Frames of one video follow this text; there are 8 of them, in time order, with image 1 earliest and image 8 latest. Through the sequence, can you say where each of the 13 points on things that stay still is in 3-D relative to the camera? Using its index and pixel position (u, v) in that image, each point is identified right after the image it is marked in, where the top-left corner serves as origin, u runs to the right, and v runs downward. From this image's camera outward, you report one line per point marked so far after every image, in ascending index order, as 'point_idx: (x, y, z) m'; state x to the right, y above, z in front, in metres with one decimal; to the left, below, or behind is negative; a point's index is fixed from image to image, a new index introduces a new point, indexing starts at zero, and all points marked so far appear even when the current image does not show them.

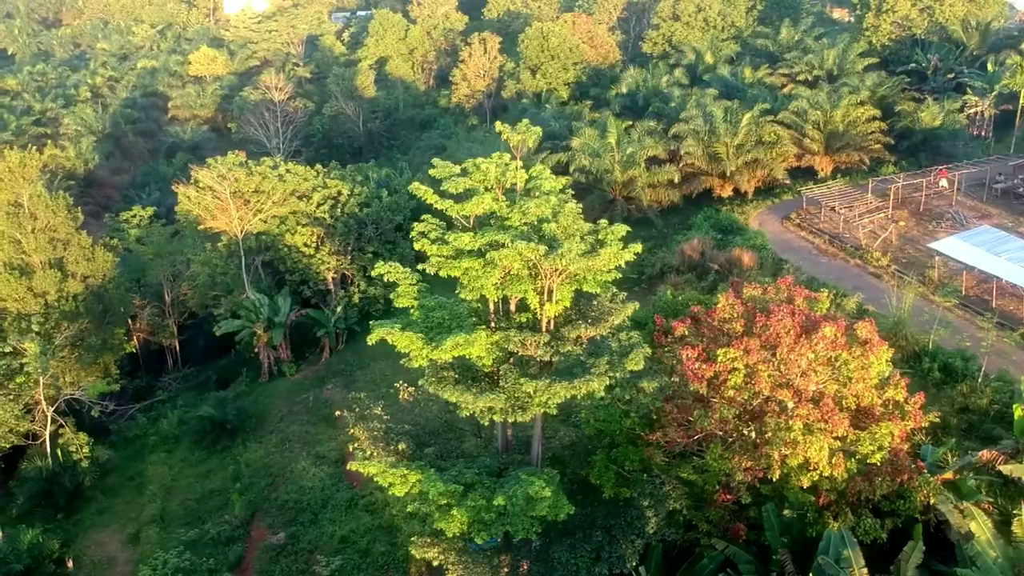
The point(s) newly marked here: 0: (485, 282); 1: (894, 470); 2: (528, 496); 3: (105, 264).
0: (-0.2, 0.0, +8.8) m
1: (+3.5, -1.7, +9.2) m
2: (+0.1, -1.8, +8.7) m
3: (-7.6, +0.4, +18.6) m
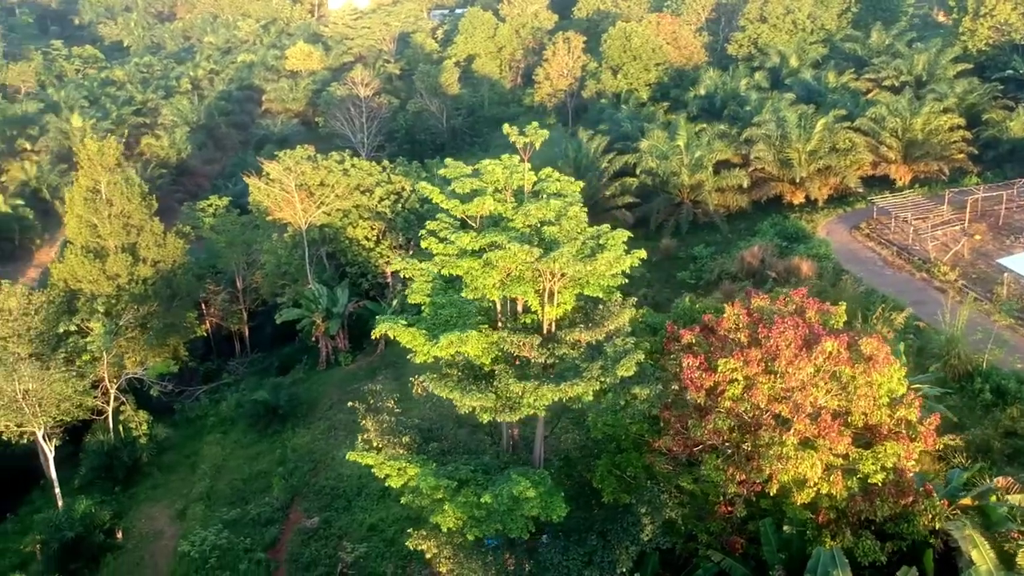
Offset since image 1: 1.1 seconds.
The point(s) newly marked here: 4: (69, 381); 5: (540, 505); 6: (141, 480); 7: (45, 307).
0: (-0.3, 0.0, +9.0) m
1: (+3.5, -1.8, +8.9) m
2: (0.0, -1.9, +8.8) m
3: (-6.5, +0.7, +19.4) m
4: (-7.1, -1.5, +15.9) m
5: (+0.3, -1.9, +8.9) m
6: (-6.3, -3.2, +16.9) m
7: (-7.9, -0.3, +17.1) m
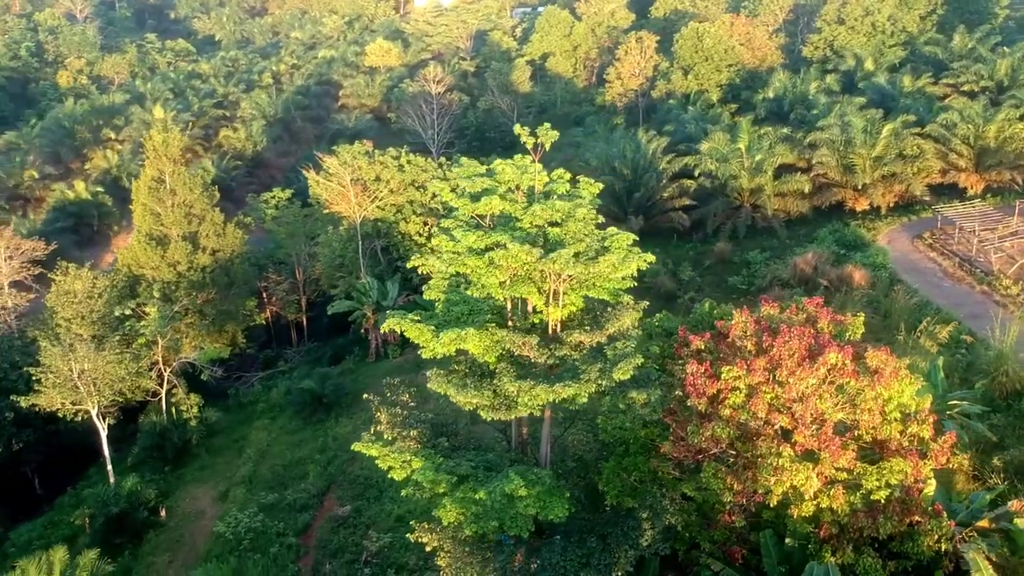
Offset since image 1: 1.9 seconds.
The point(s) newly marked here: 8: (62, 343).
0: (-0.2, +0.1, +9.0) m
1: (+3.4, -1.9, +8.7) m
2: (0.0, -1.8, +8.9) m
3: (-5.6, +1.0, +20.0) m
4: (-6.5, -1.2, +16.6) m
5: (+0.2, -1.9, +9.0) m
6: (-5.6, -3.0, +17.5) m
7: (-7.1, -0.1, +17.8) m
8: (-7.4, -0.9, +16.4) m
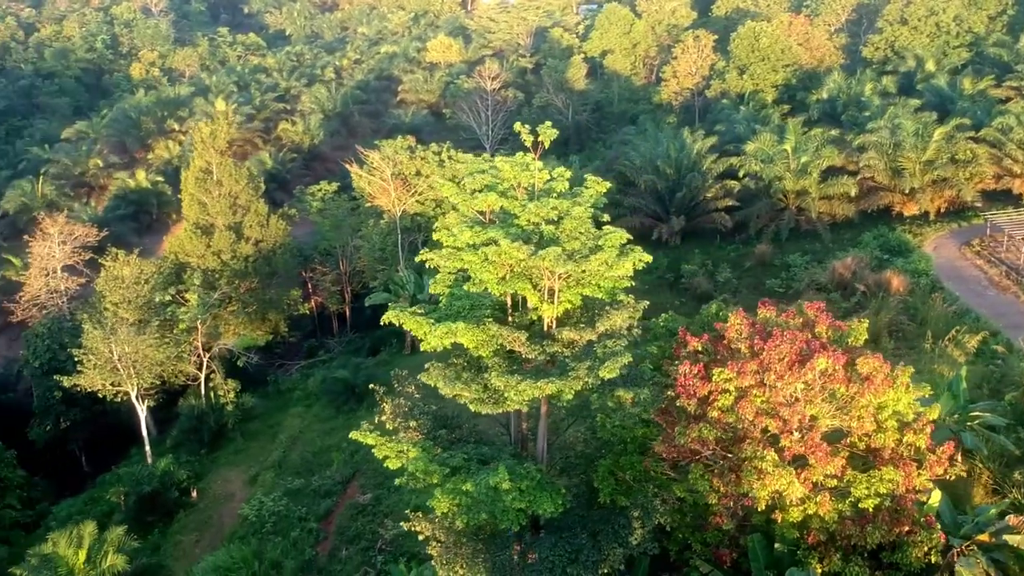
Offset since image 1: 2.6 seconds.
0: (-0.3, +0.1, +9.2) m
1: (+3.3, -2.0, +8.6) m
2: (-0.2, -1.8, +9.0) m
3: (-4.8, +1.2, +20.5) m
4: (-6.0, -1.0, +17.1) m
5: (+0.1, -1.9, +9.1) m
6: (-5.2, -2.8, +18.0) m
7: (-6.6, +0.2, +18.4) m
8: (-6.9, -0.6, +17.0) m
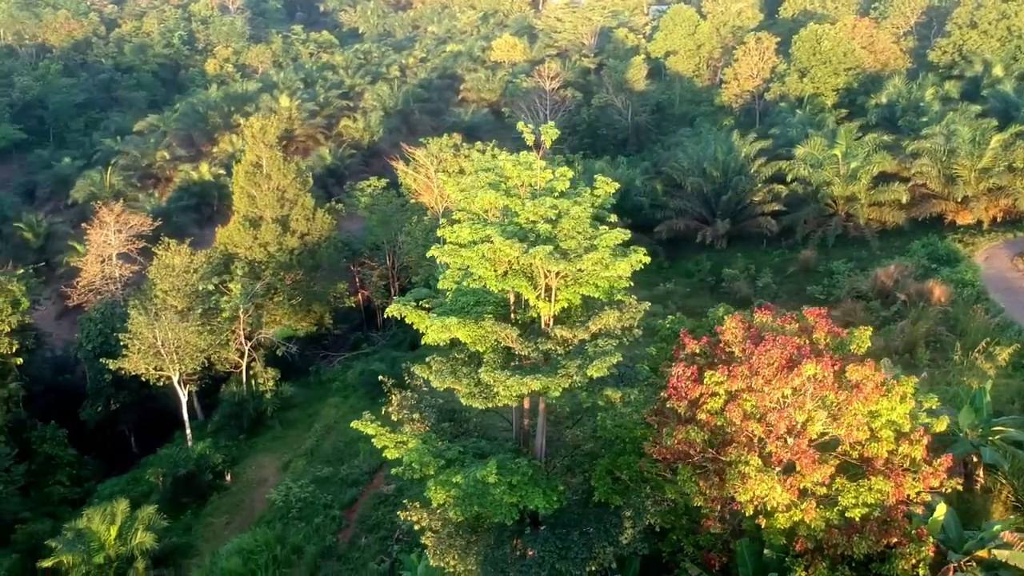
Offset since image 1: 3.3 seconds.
0: (-0.3, +0.1, +9.3) m
1: (+3.1, -2.1, +8.5) m
2: (-0.2, -1.8, +9.2) m
3: (-3.9, +1.3, +20.9) m
4: (-5.5, -0.8, +17.7) m
5: (0.0, -1.9, +9.2) m
6: (-4.6, -2.6, +18.5) m
7: (-5.9, +0.4, +19.0) m
8: (-6.4, -0.4, +17.6) m
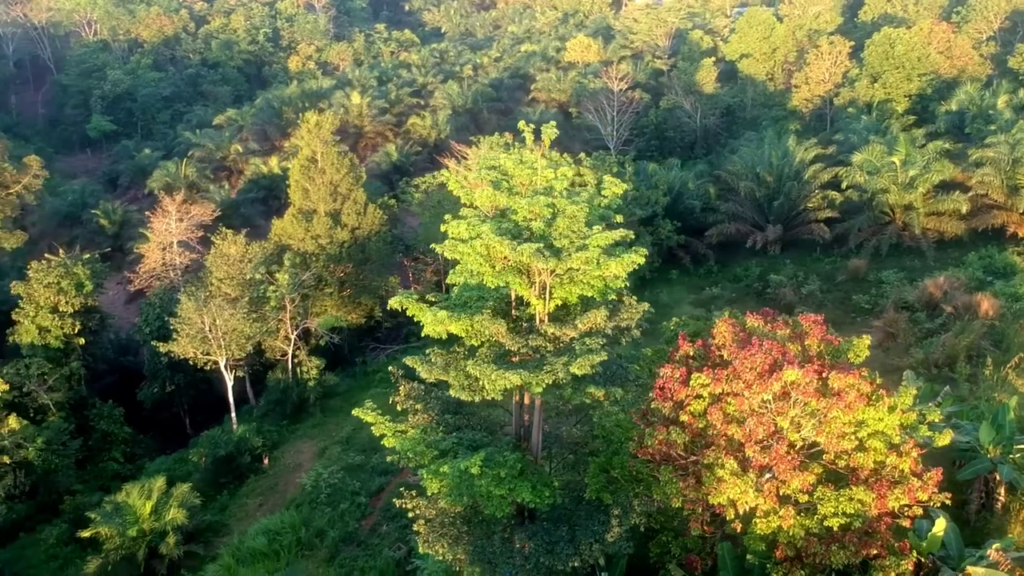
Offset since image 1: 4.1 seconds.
0: (-0.3, +0.2, +9.5) m
1: (+2.9, -2.1, +8.4) m
2: (-0.4, -1.7, +9.3) m
3: (-2.9, +1.5, +21.4) m
4: (-4.8, -0.6, +18.3) m
5: (-0.1, -1.9, +9.4) m
6: (-3.9, -2.5, +19.0) m
7: (-5.1, +0.6, +19.6) m
8: (-5.7, -0.2, +18.3) m
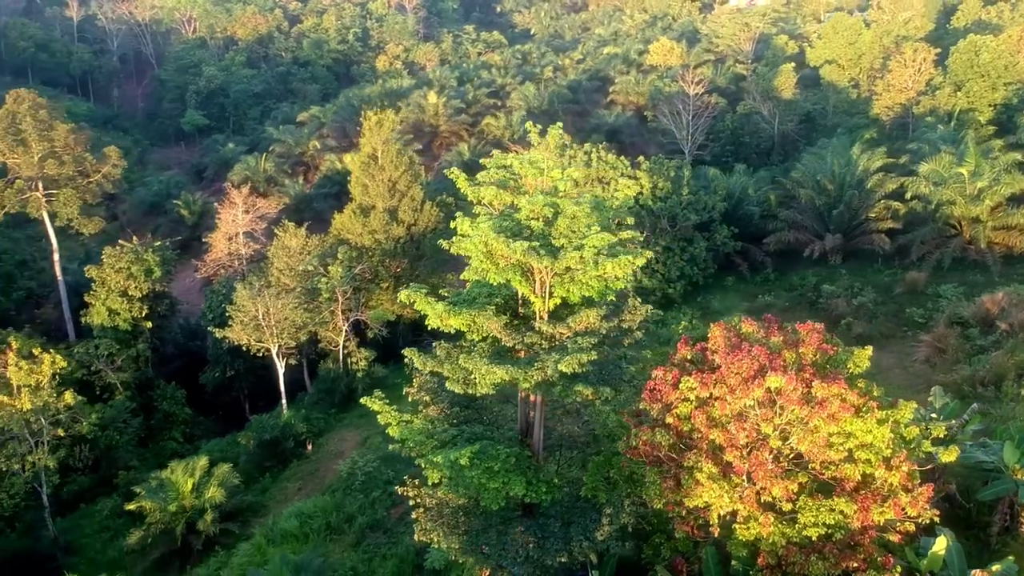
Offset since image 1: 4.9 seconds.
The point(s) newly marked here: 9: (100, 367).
0: (-0.3, +0.2, +9.7) m
1: (+2.7, -2.2, +8.3) m
2: (-0.4, -1.7, +9.6) m
3: (-1.8, +1.6, +21.8) m
4: (-4.0, -0.4, +18.9) m
5: (-0.2, -1.8, +9.5) m
6: (-3.1, -2.3, +19.5) m
7: (-4.1, +0.8, +20.2) m
8: (-4.9, 0.0, +18.9) m
9: (-8.1, -1.6, +19.6) m
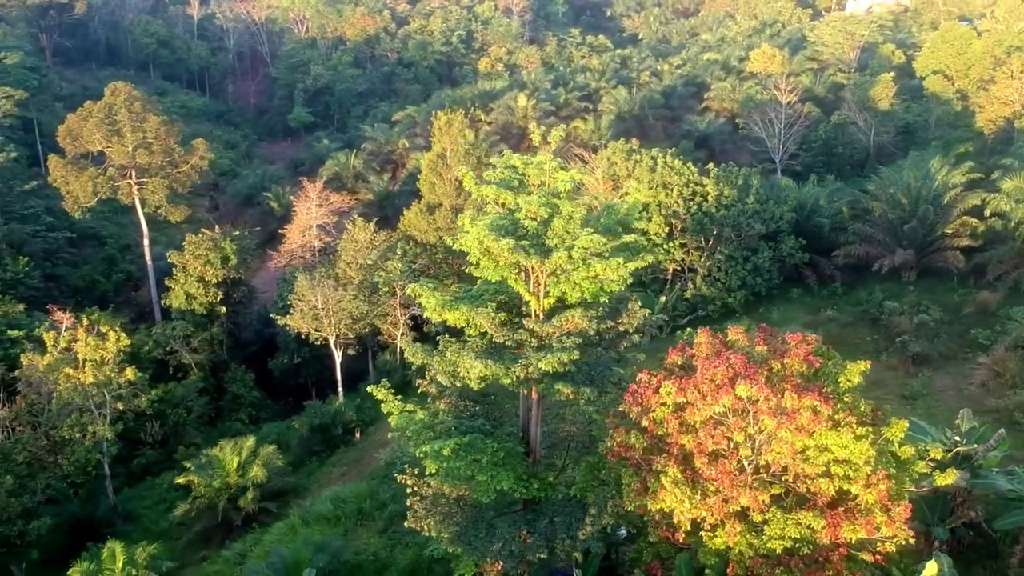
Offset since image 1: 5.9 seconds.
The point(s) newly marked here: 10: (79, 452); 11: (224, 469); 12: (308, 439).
0: (-0.4, +0.2, +9.9) m
1: (+2.4, -2.3, +8.1) m
2: (-0.6, -1.7, +9.8) m
3: (-0.3, +1.6, +22.1) m
4: (-3.0, -0.3, +19.5) m
5: (-0.3, -1.8, +9.7) m
6: (-2.1, -2.2, +20.0) m
7: (-2.8, +0.9, +20.8) m
8: (-3.8, +0.2, +19.6) m
9: (-7.0, -1.2, +20.6) m
10: (-6.9, -2.6, +16.0) m
11: (-4.5, -2.8, +15.7) m
12: (-3.7, -2.7, +18.0) m
